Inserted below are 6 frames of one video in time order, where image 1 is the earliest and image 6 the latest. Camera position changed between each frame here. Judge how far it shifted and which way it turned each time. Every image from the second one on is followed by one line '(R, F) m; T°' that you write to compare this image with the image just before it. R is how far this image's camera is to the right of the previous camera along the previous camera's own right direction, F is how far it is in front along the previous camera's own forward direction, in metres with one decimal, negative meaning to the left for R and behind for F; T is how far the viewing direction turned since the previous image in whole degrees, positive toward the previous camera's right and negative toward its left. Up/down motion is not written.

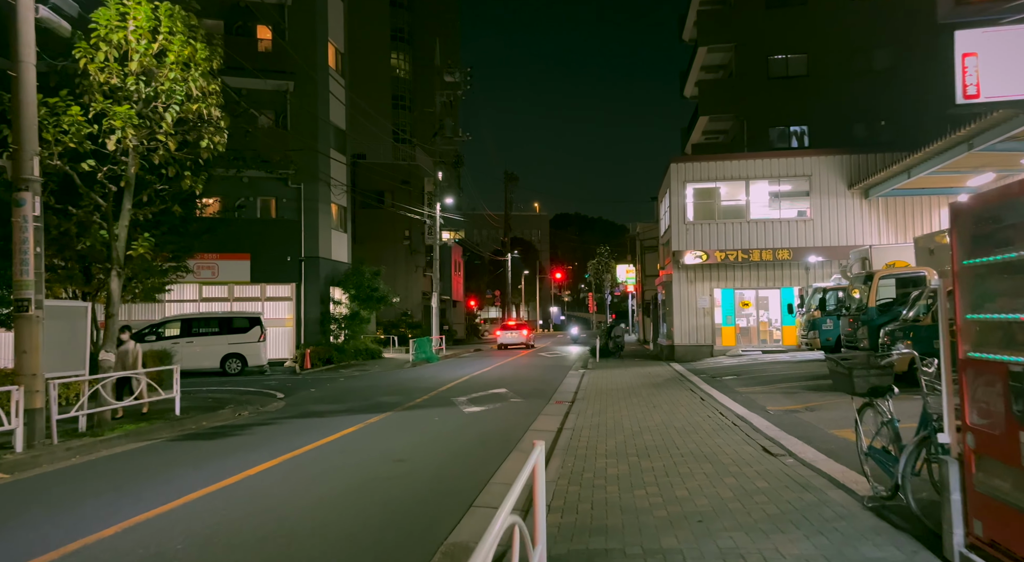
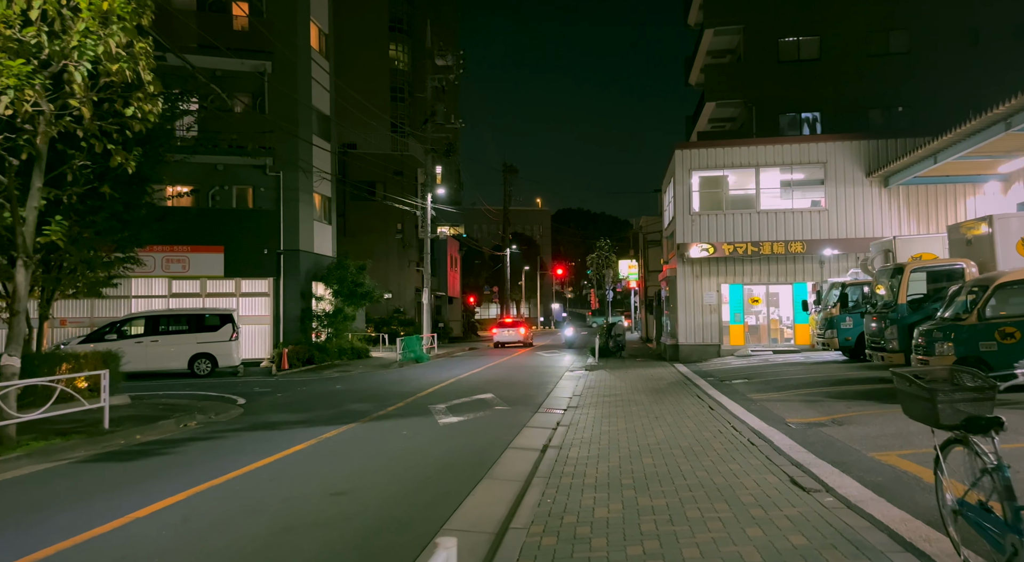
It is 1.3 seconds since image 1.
(+0.4, +1.6) m; 0°
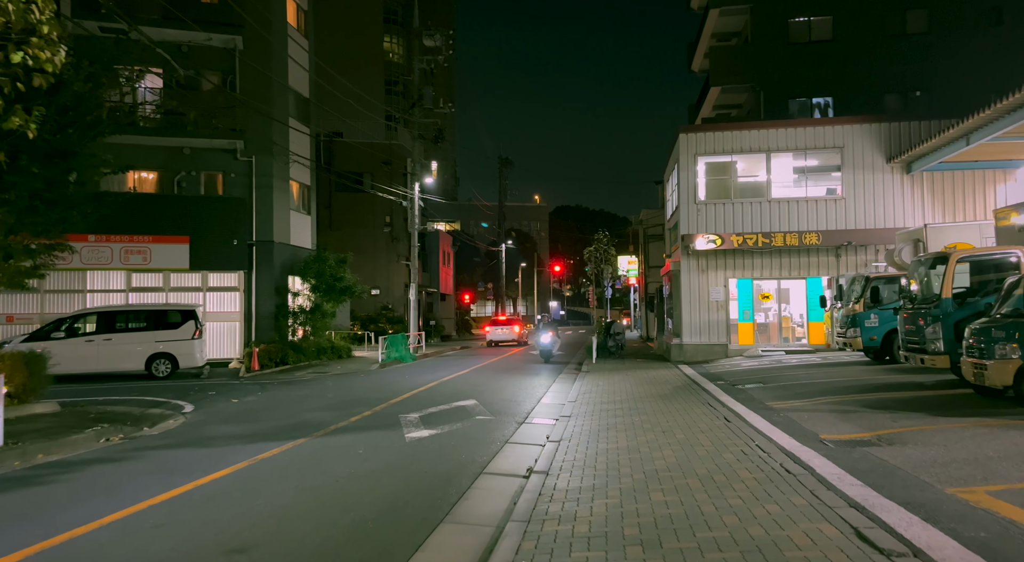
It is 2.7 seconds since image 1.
(+0.3, +1.8) m; 0°
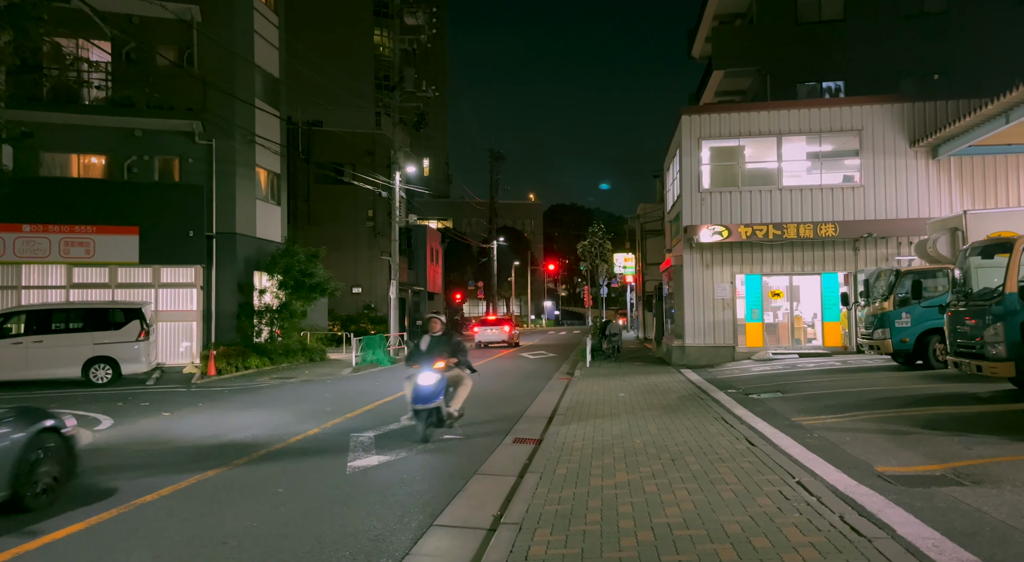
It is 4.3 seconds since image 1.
(+0.3, +2.0) m; 0°
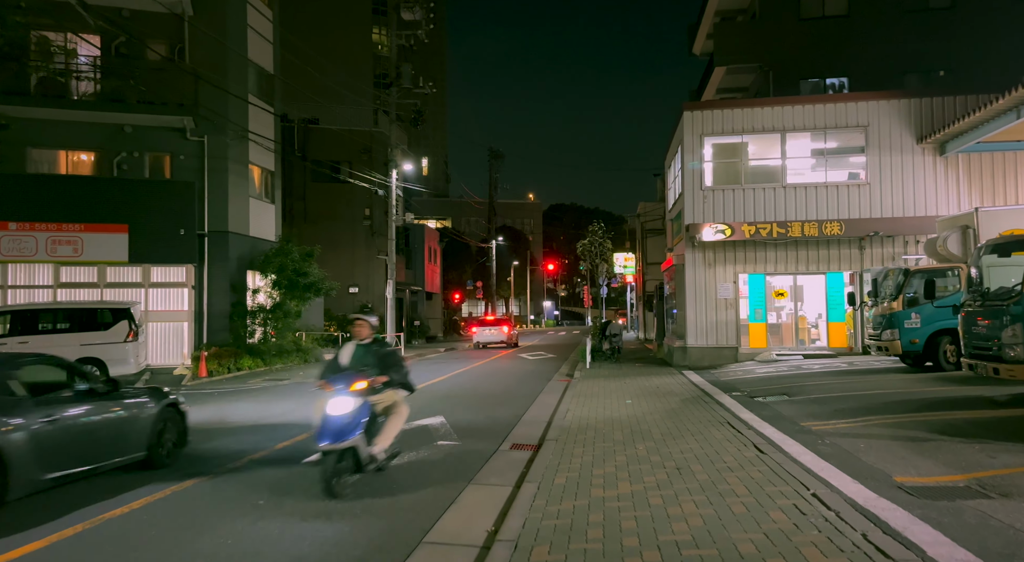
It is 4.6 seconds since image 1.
(0.0, +0.4) m; 0°
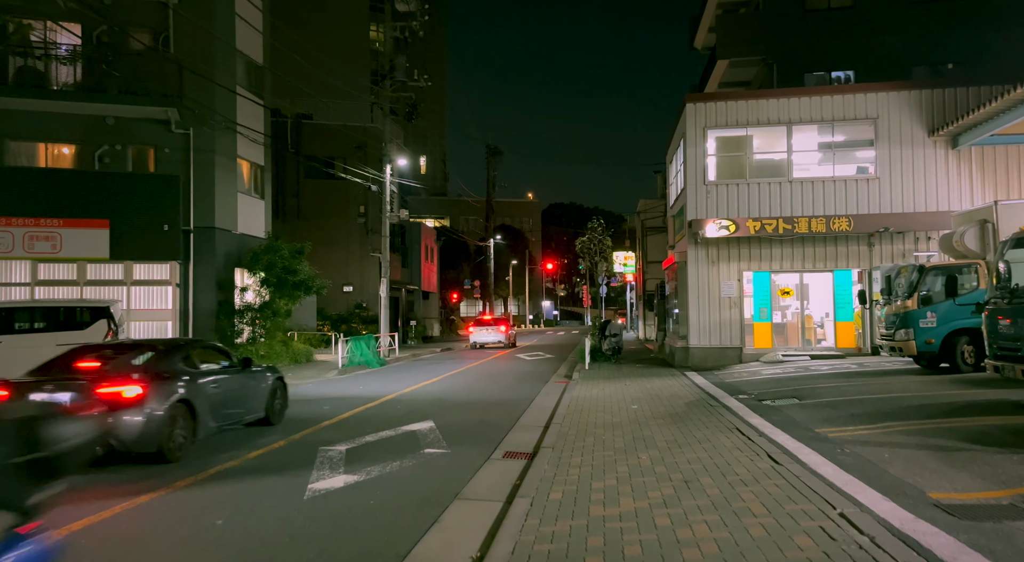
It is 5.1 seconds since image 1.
(+0.1, +0.7) m; 0°
